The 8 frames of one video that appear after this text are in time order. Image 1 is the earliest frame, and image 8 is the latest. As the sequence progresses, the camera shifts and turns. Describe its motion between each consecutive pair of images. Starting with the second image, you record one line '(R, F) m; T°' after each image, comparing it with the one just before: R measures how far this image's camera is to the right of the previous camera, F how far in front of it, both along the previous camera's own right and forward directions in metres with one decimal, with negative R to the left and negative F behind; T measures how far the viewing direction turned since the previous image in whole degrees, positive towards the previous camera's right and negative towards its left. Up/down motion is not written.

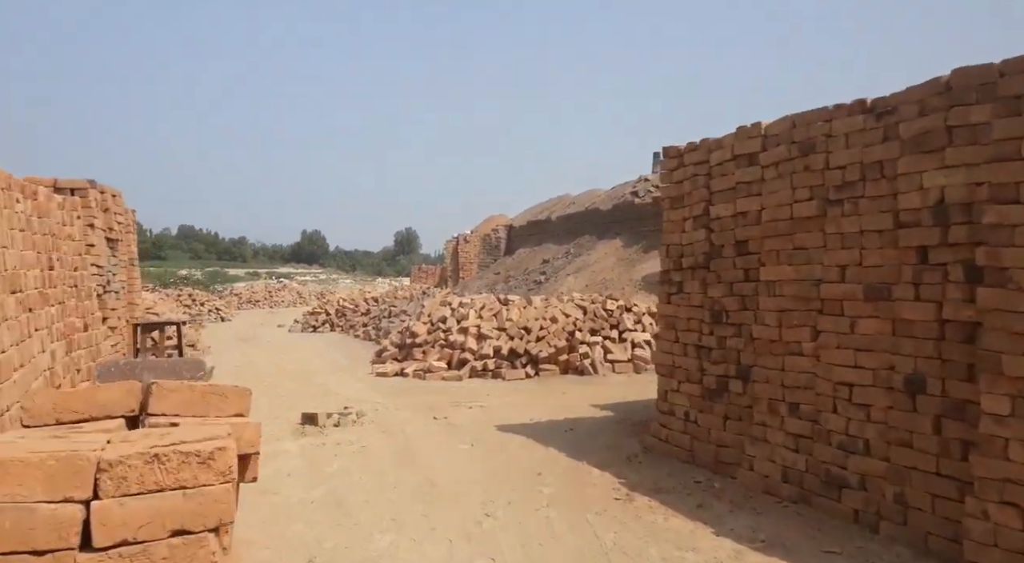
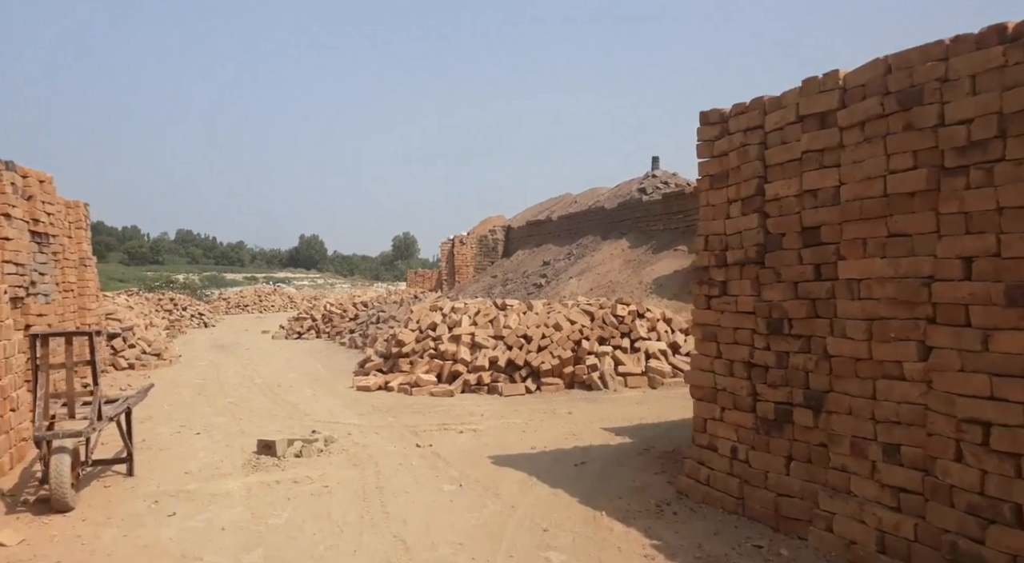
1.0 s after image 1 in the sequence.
(0.0, +1.3) m; 0°
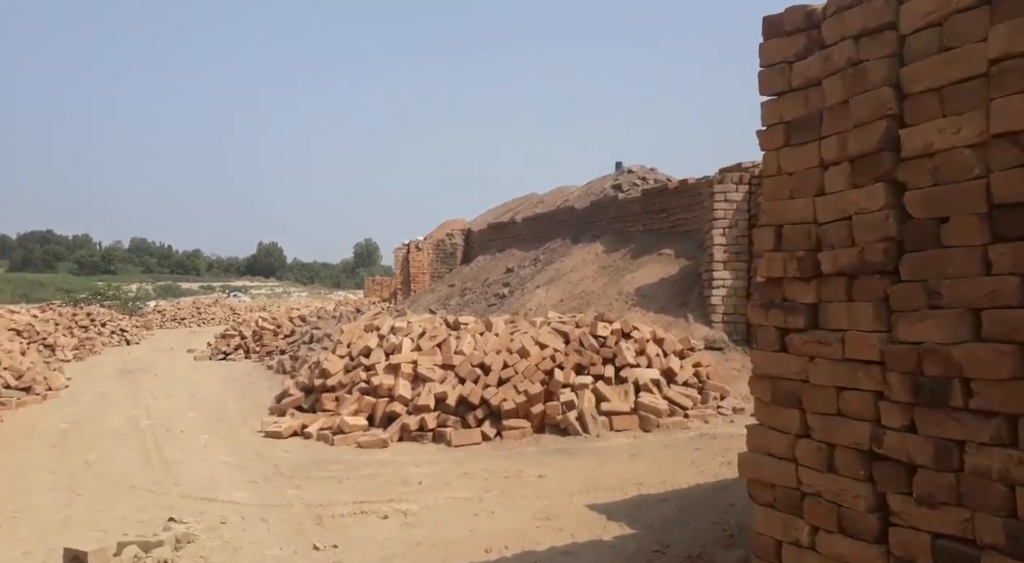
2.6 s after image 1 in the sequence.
(+0.1, +2.1) m; +3°
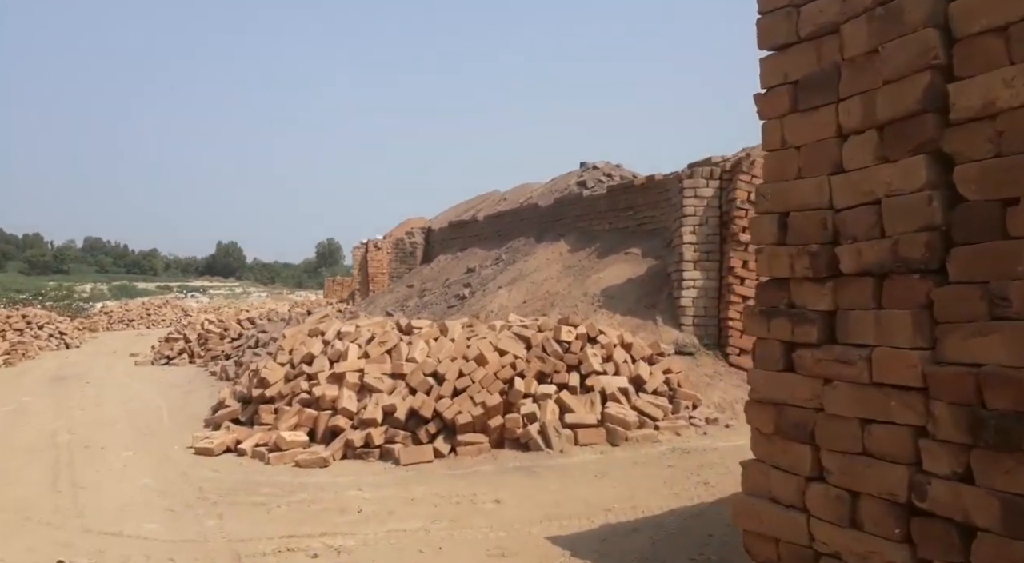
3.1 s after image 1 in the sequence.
(+0.1, +0.6) m; +3°
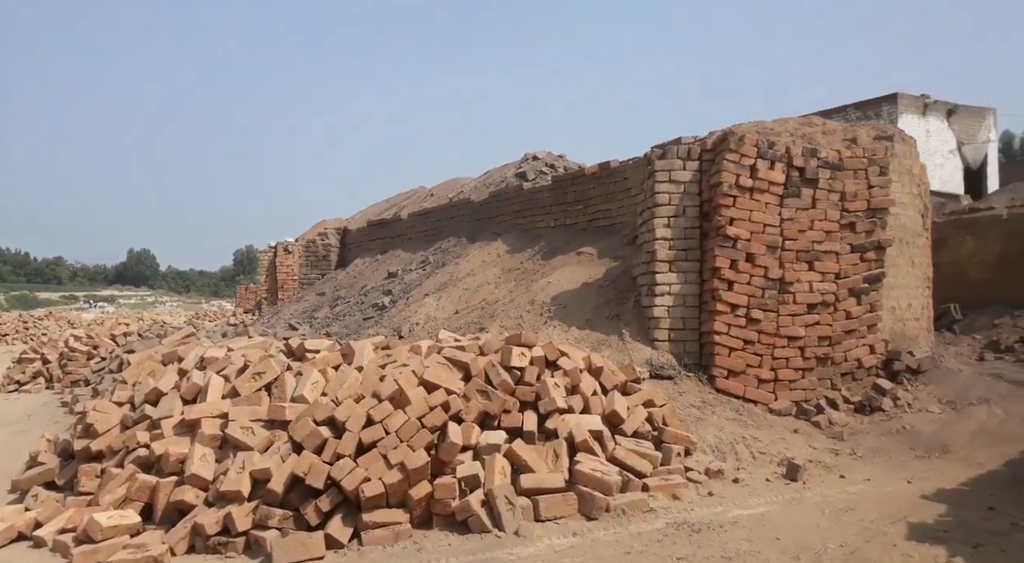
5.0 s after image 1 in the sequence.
(0.0, +2.0) m; +6°
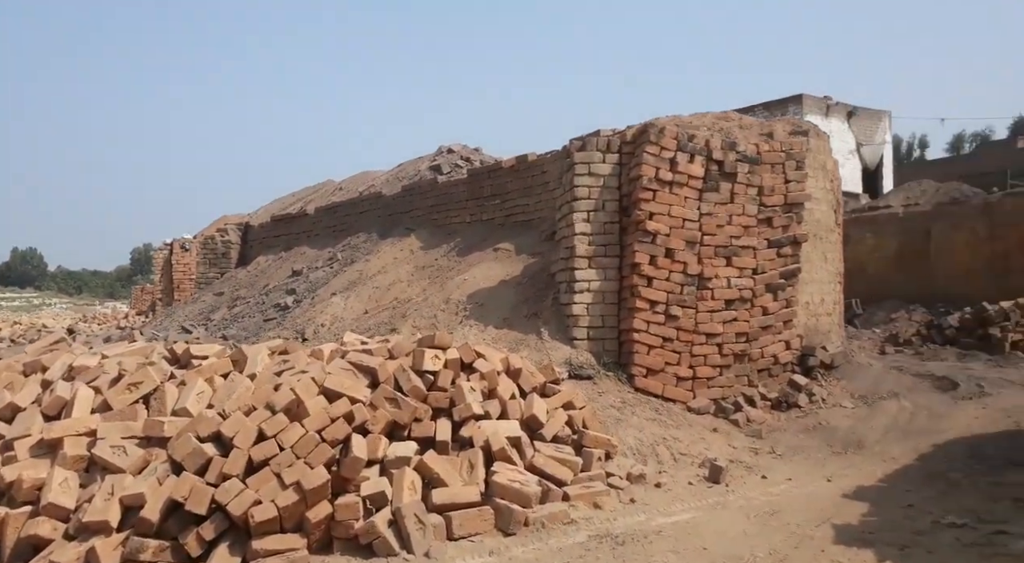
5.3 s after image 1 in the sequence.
(+0.1, +0.4) m; +7°
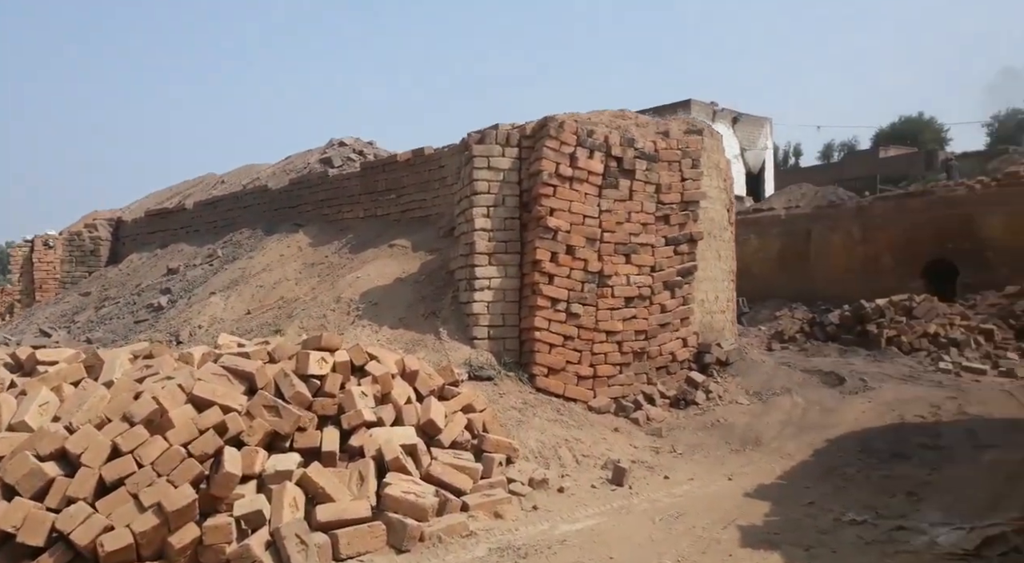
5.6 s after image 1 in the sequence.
(0.0, +0.3) m; +8°
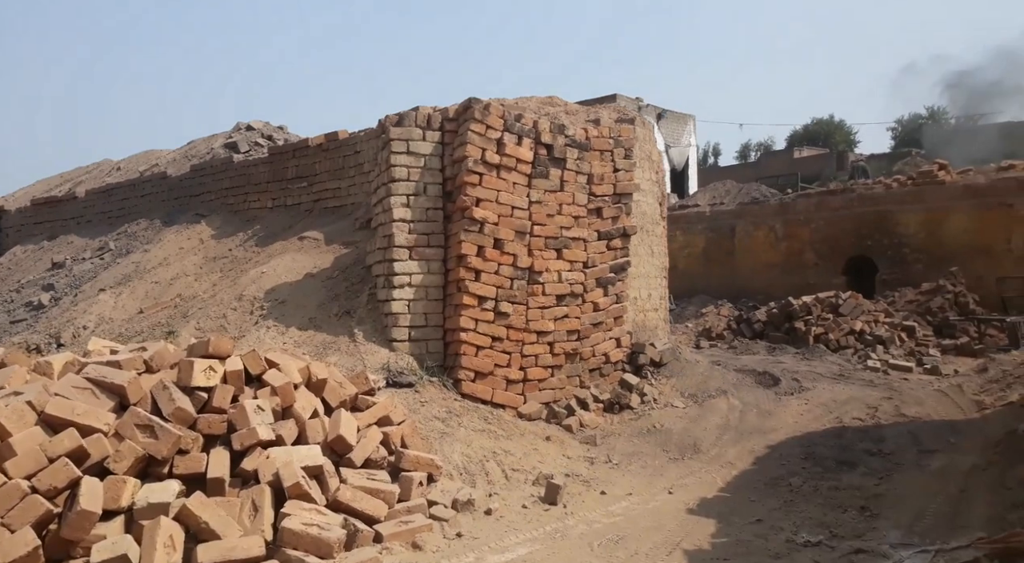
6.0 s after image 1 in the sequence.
(0.0, +0.5) m; +6°
